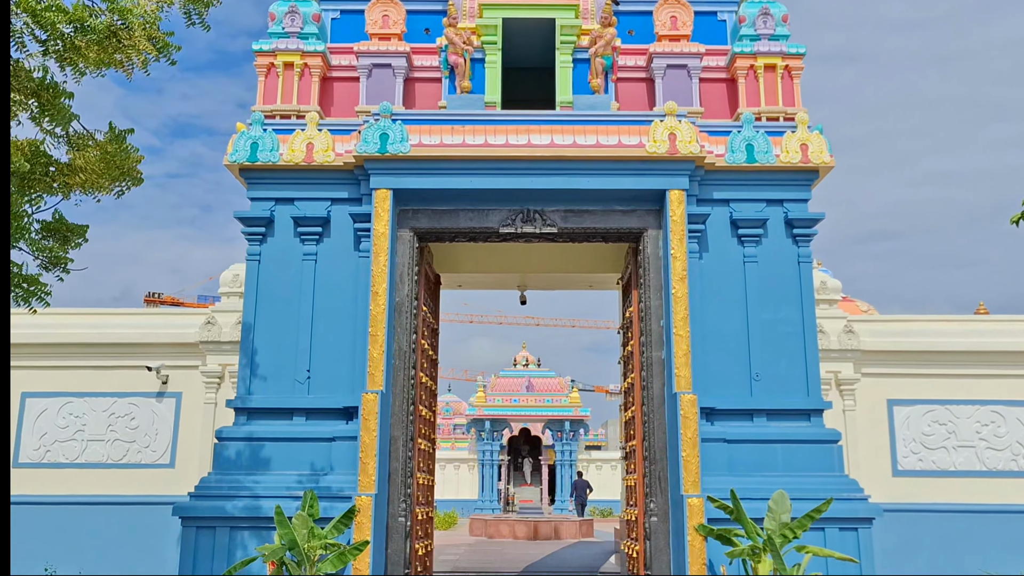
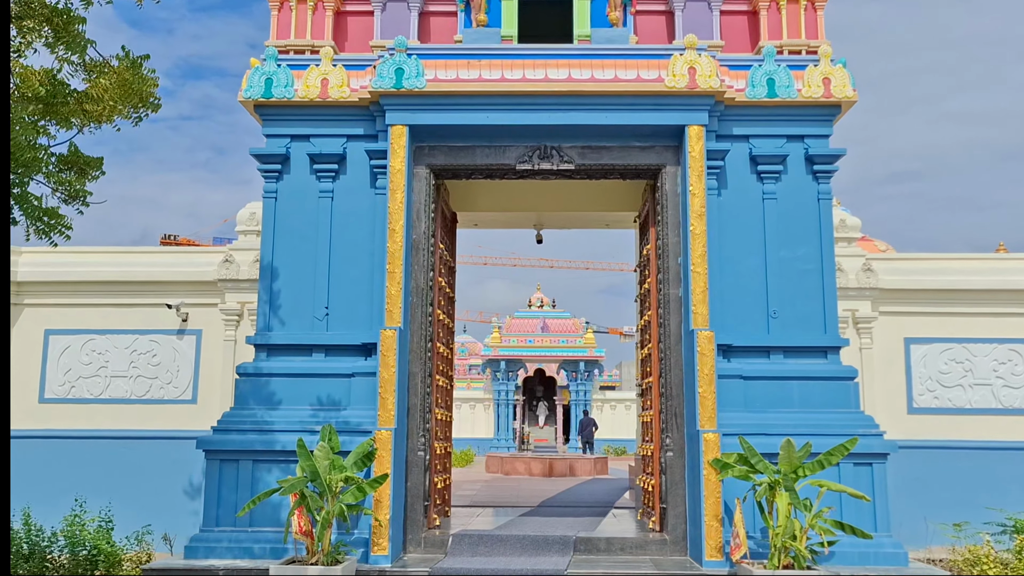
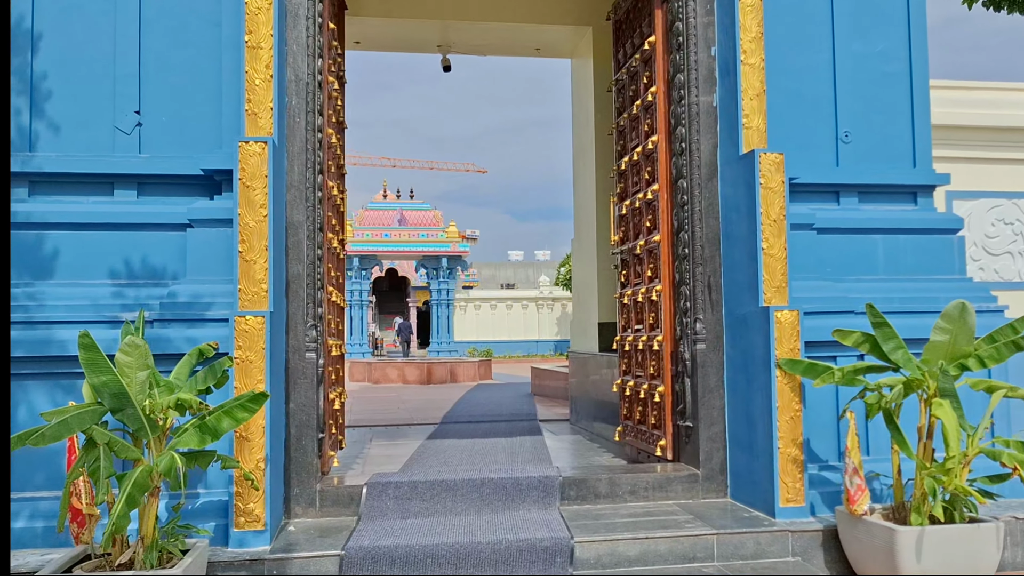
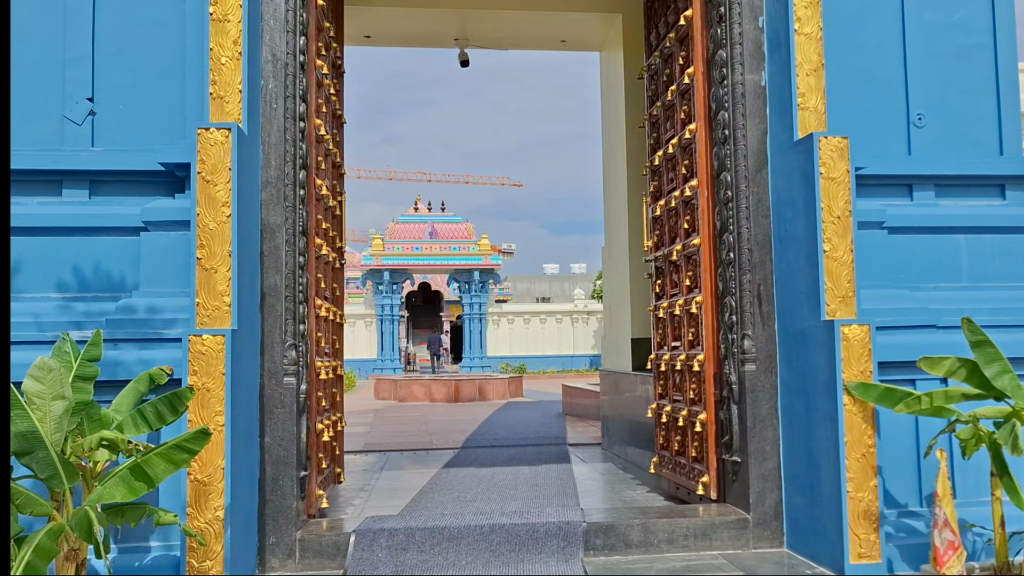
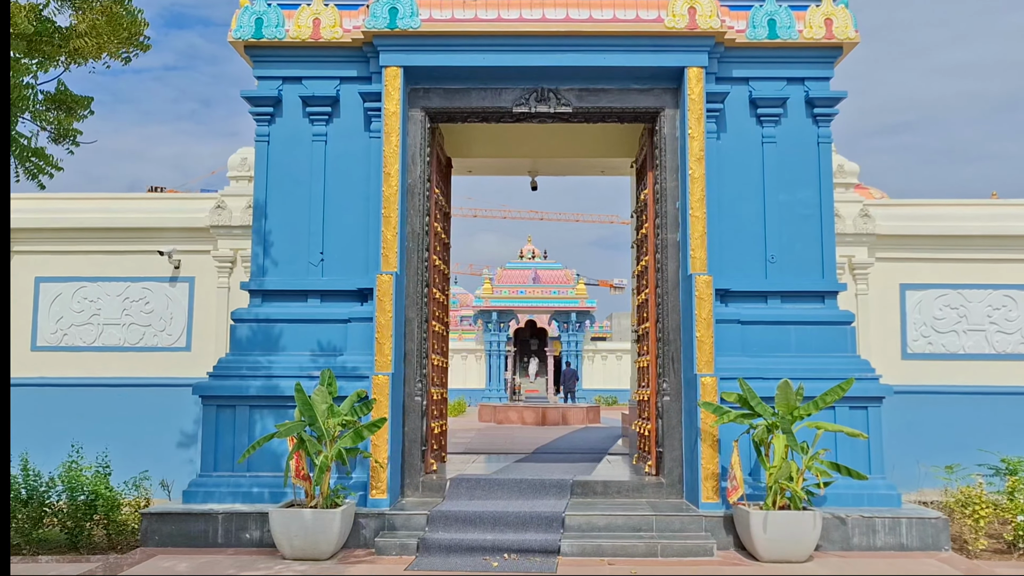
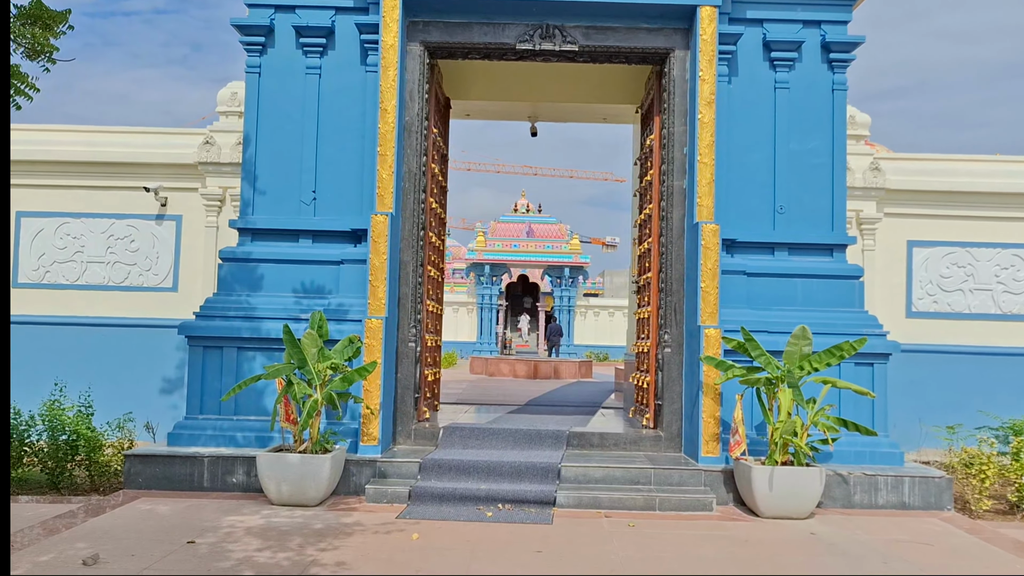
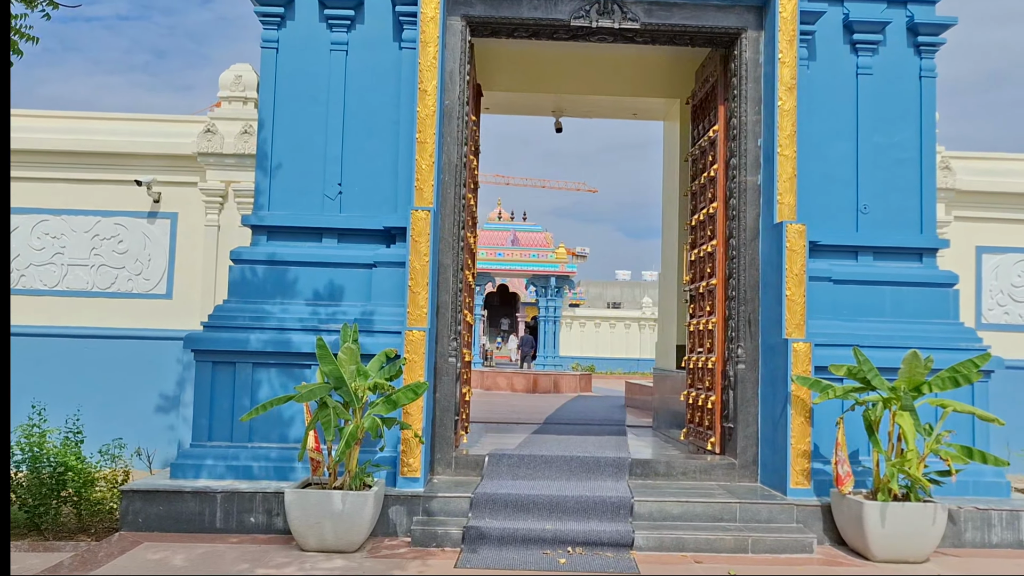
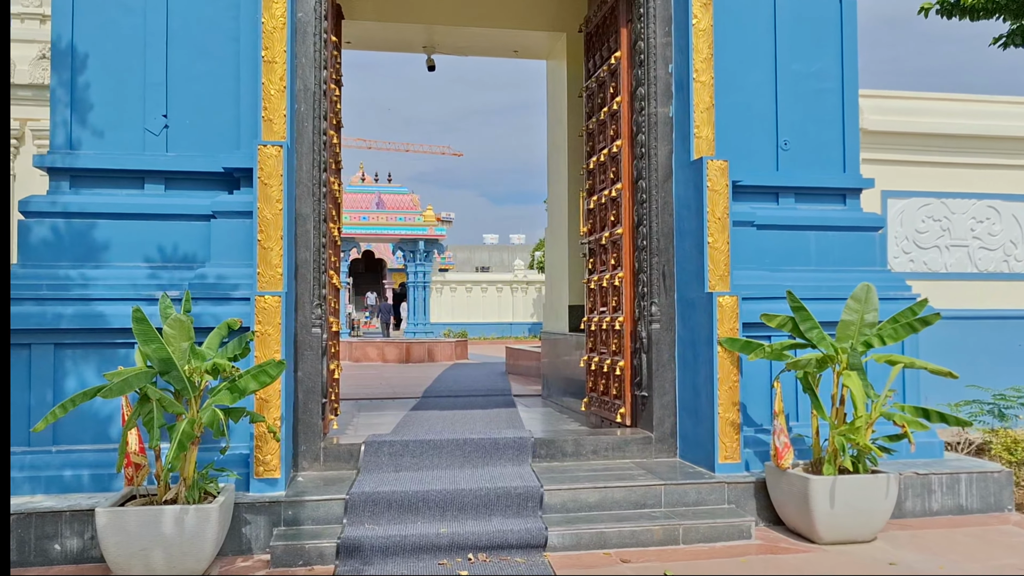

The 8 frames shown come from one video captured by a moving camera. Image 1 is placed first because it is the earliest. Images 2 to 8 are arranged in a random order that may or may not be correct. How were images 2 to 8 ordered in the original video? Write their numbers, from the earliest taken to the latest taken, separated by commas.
2, 5, 6, 7, 8, 3, 4
